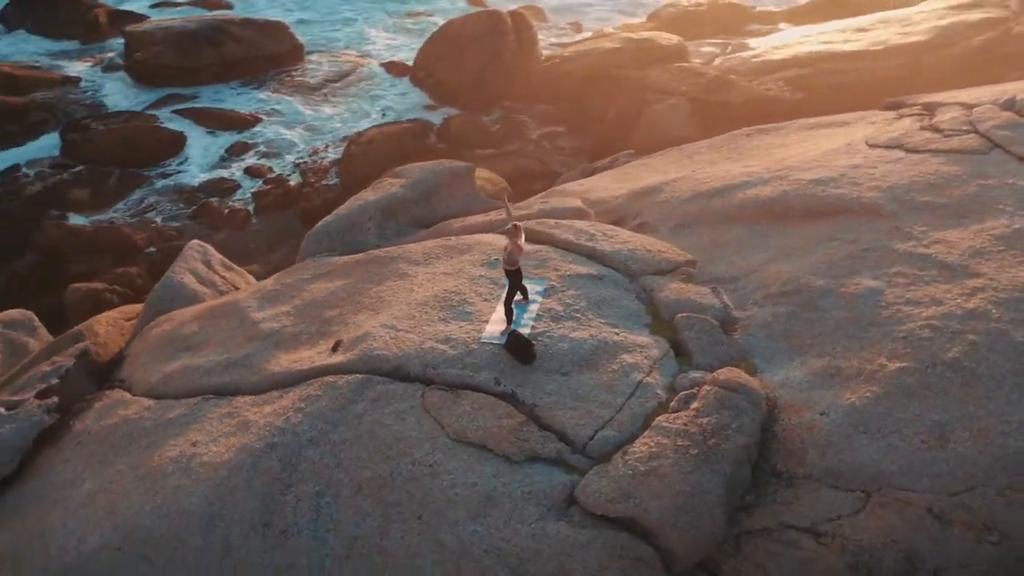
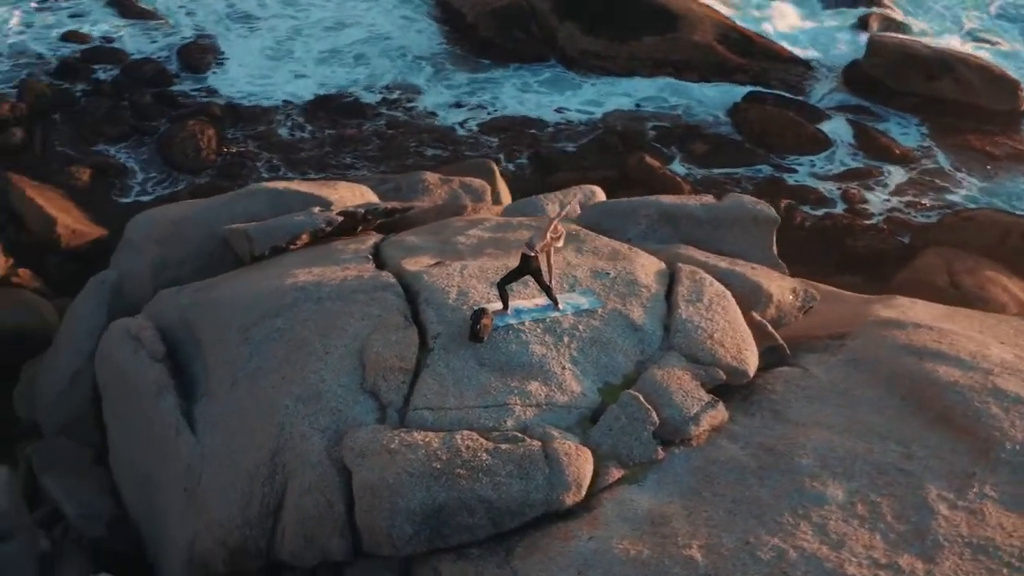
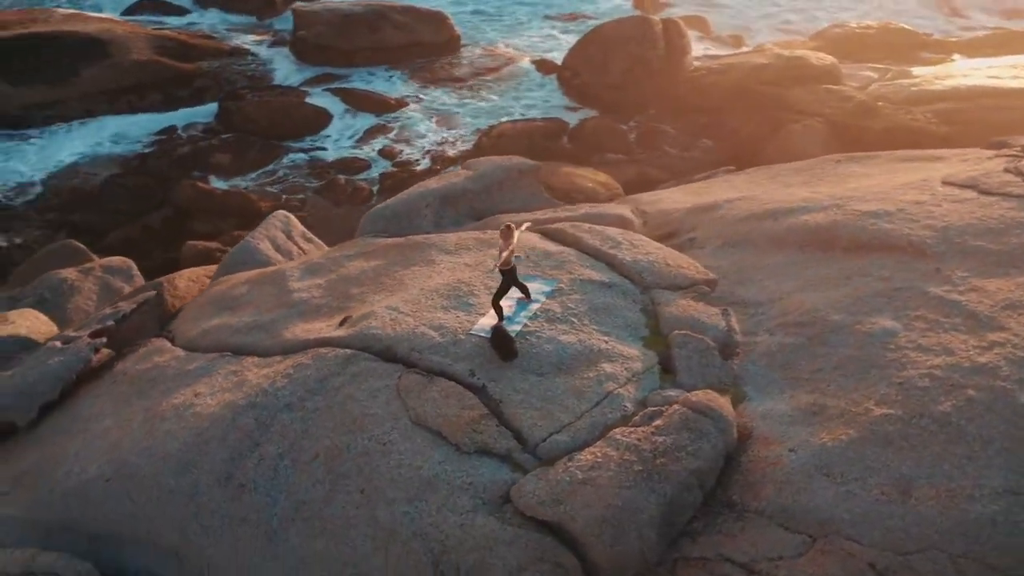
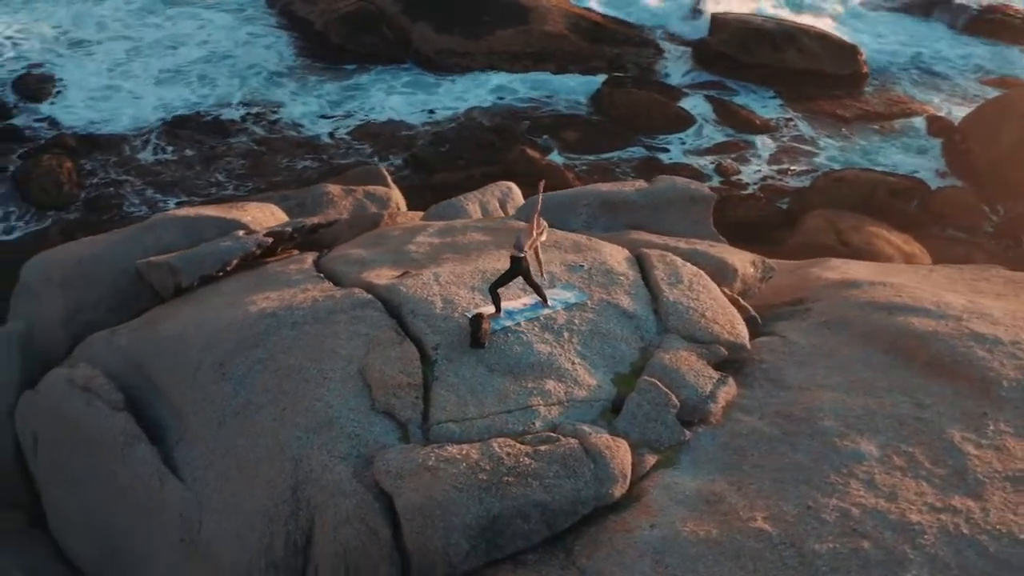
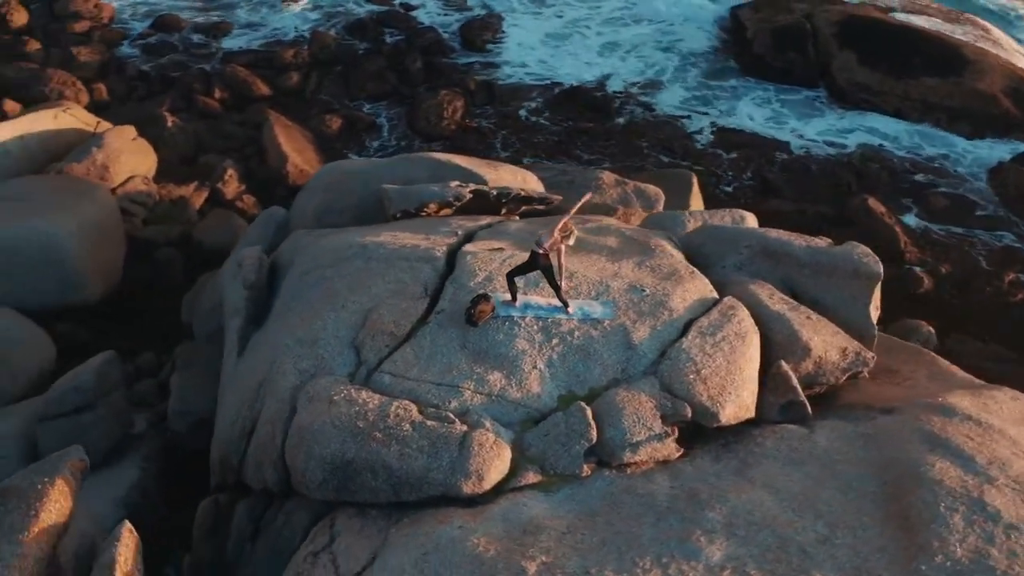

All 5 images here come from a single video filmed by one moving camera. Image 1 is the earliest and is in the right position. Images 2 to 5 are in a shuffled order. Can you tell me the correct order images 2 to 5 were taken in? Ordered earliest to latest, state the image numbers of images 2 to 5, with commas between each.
3, 4, 2, 5
